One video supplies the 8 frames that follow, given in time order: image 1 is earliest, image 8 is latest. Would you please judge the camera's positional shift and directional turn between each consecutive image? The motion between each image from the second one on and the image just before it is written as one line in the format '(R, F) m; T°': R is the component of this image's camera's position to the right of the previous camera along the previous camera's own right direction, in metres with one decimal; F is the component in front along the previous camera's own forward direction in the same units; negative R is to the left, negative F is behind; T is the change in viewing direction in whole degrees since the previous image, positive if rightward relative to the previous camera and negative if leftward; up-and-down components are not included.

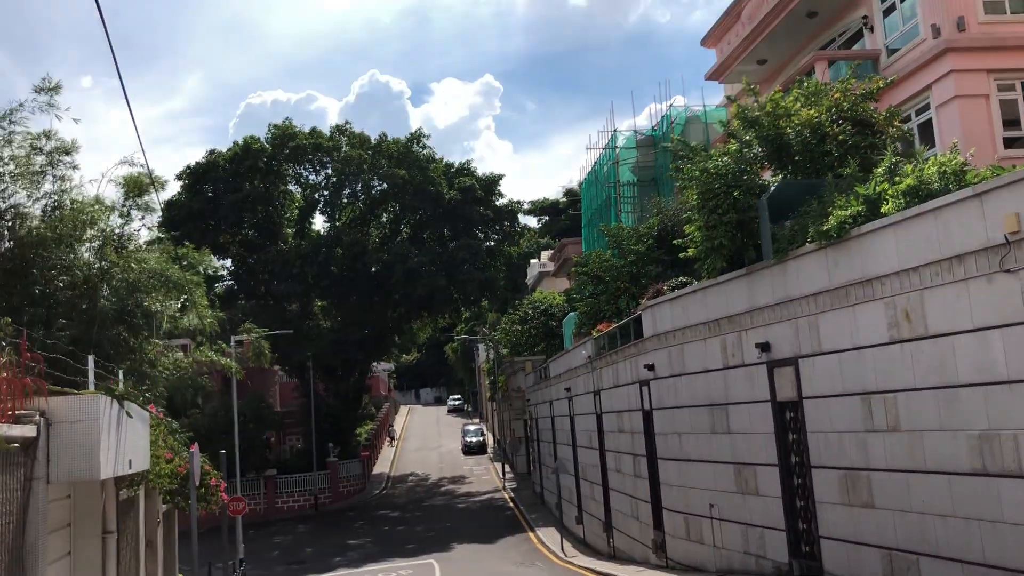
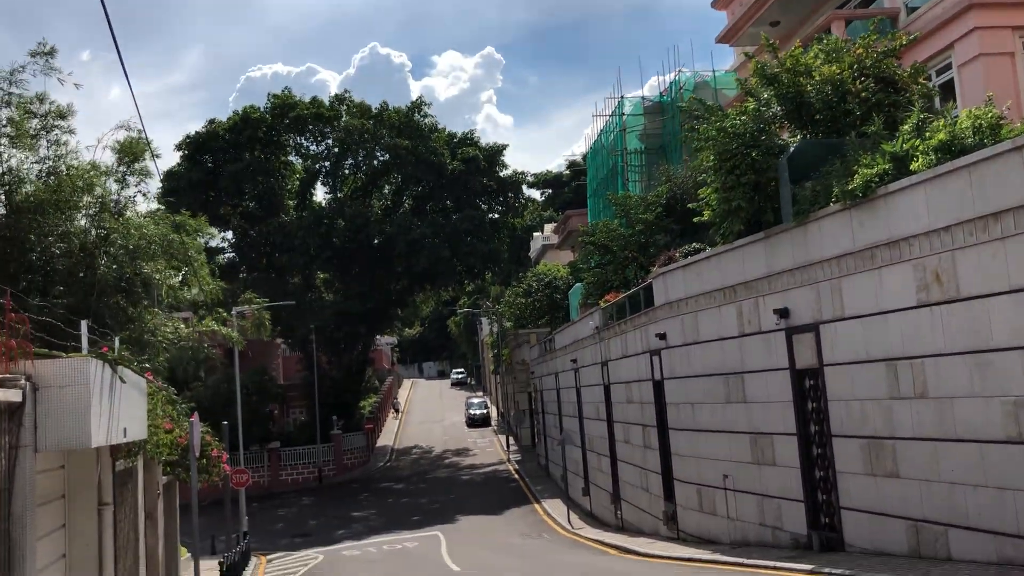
(-0.1, +0.5) m; 0°
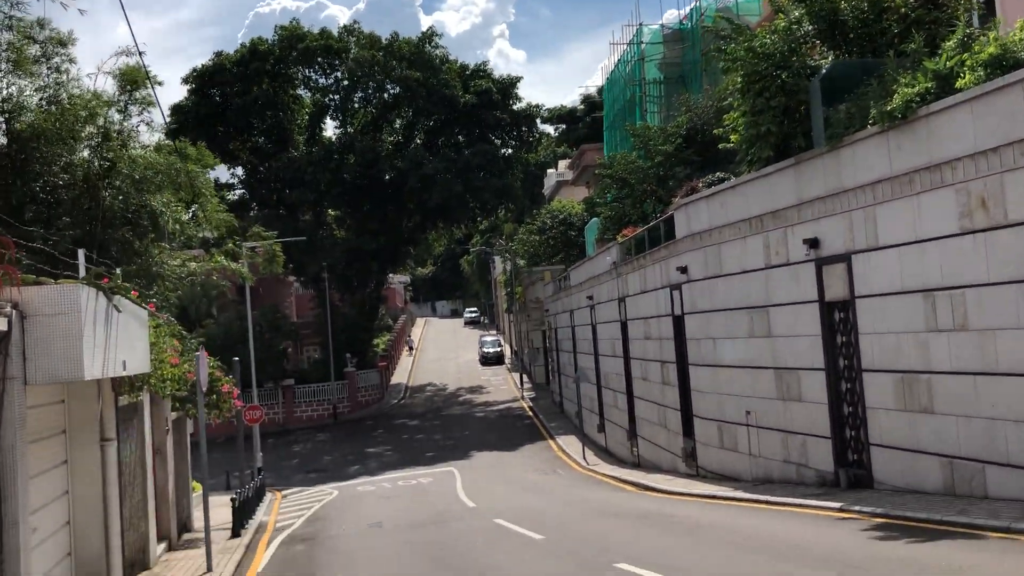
(-0.1, +0.5) m; -1°
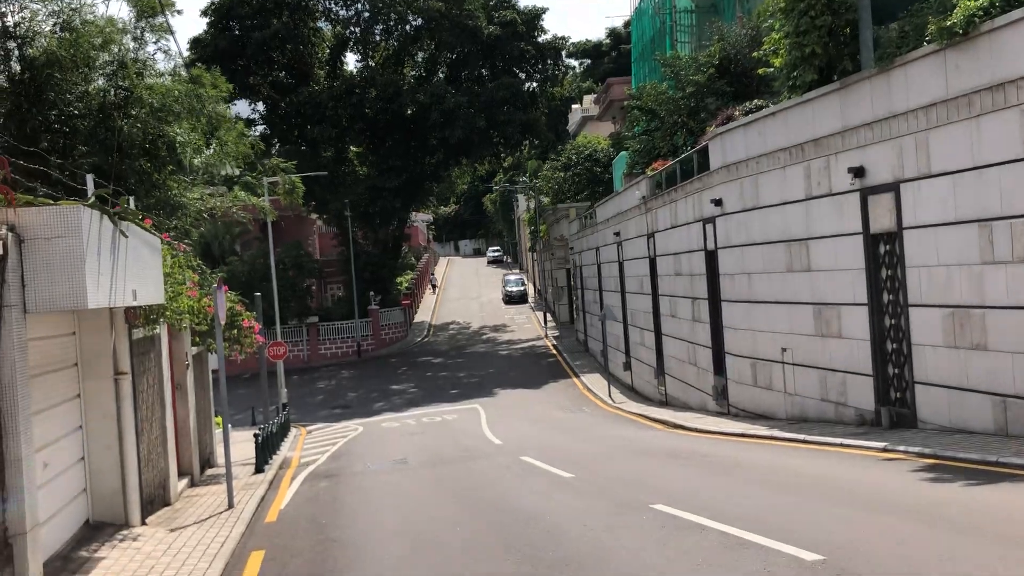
(-0.1, +0.5) m; -1°
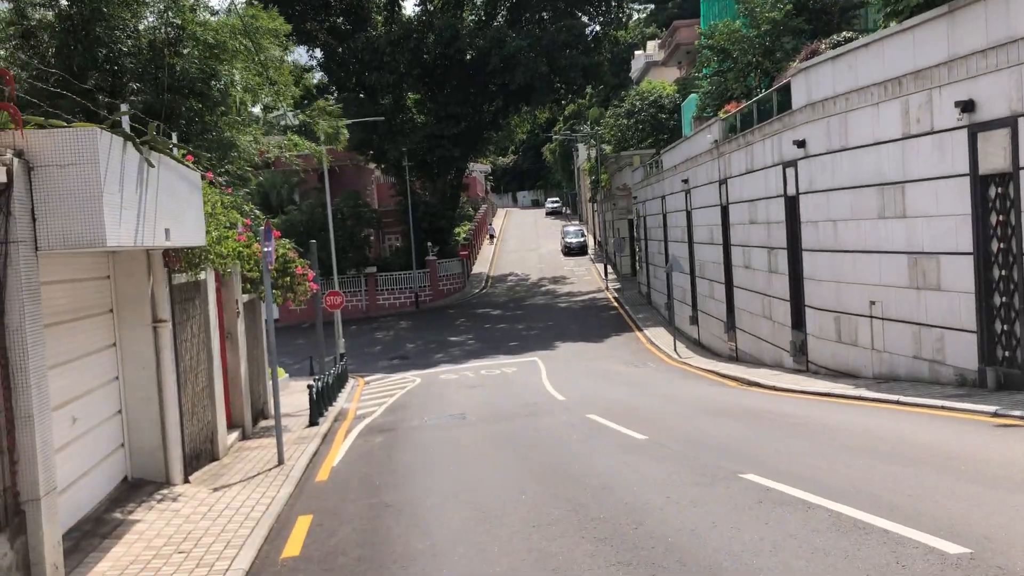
(-0.1, +0.9) m; -4°
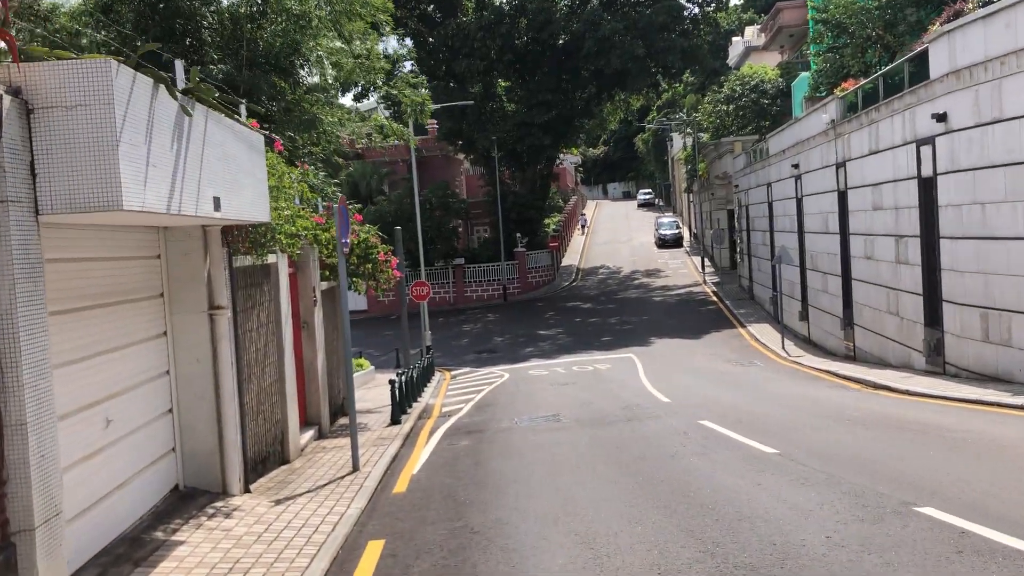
(-0.2, +1.3) m; -5°
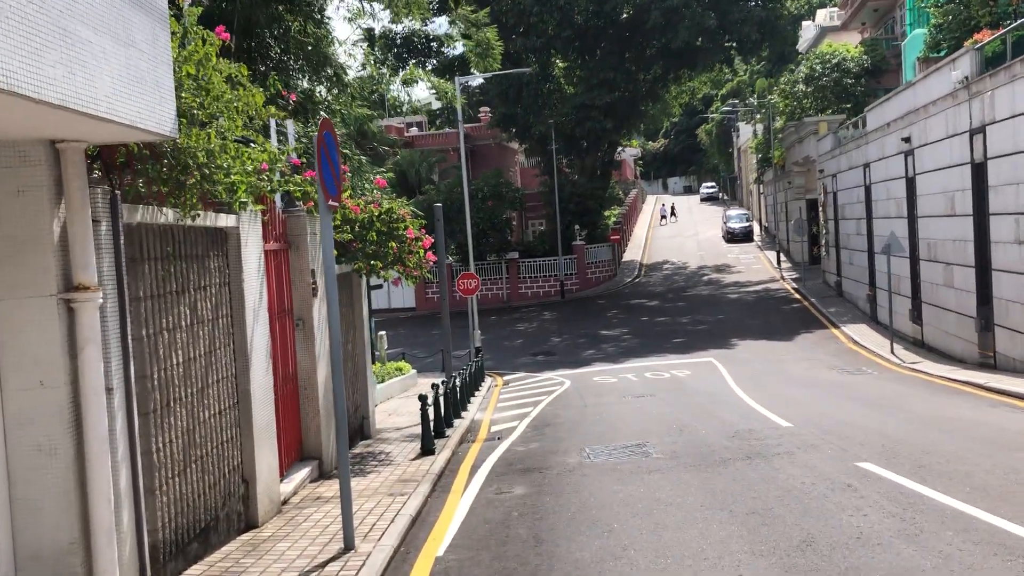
(-0.2, +3.2) m; -3°
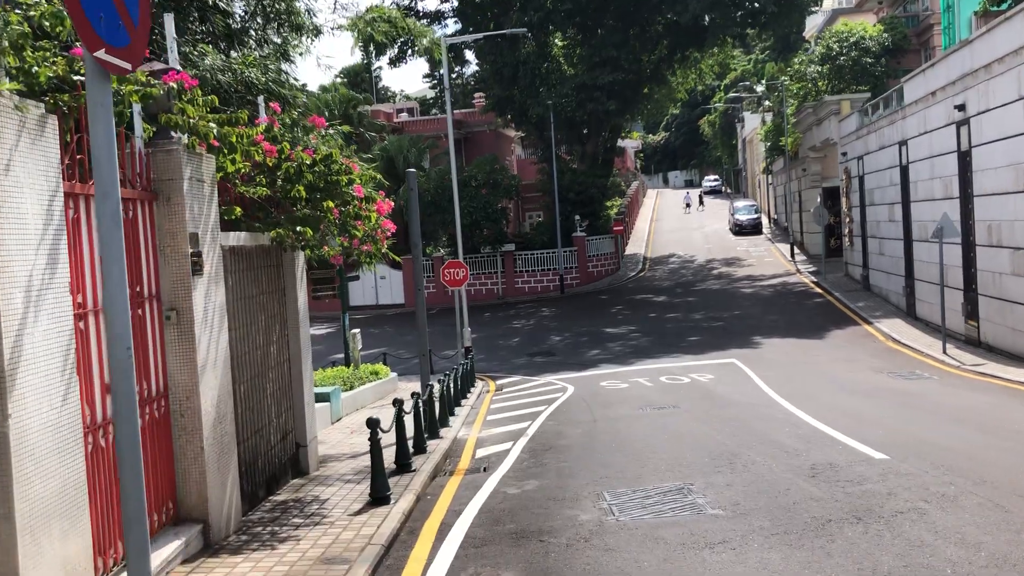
(+0.1, +2.9) m; 0°
